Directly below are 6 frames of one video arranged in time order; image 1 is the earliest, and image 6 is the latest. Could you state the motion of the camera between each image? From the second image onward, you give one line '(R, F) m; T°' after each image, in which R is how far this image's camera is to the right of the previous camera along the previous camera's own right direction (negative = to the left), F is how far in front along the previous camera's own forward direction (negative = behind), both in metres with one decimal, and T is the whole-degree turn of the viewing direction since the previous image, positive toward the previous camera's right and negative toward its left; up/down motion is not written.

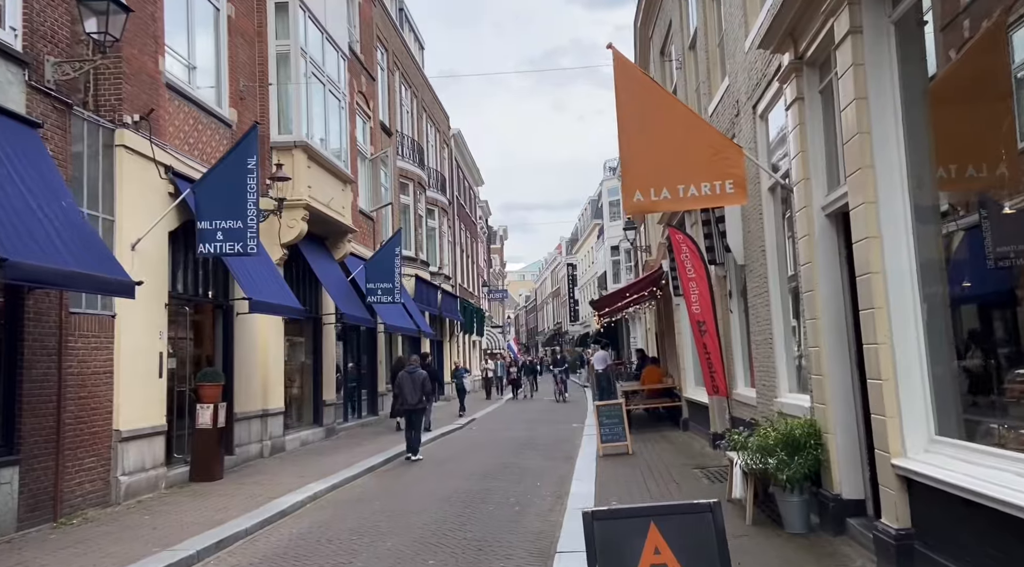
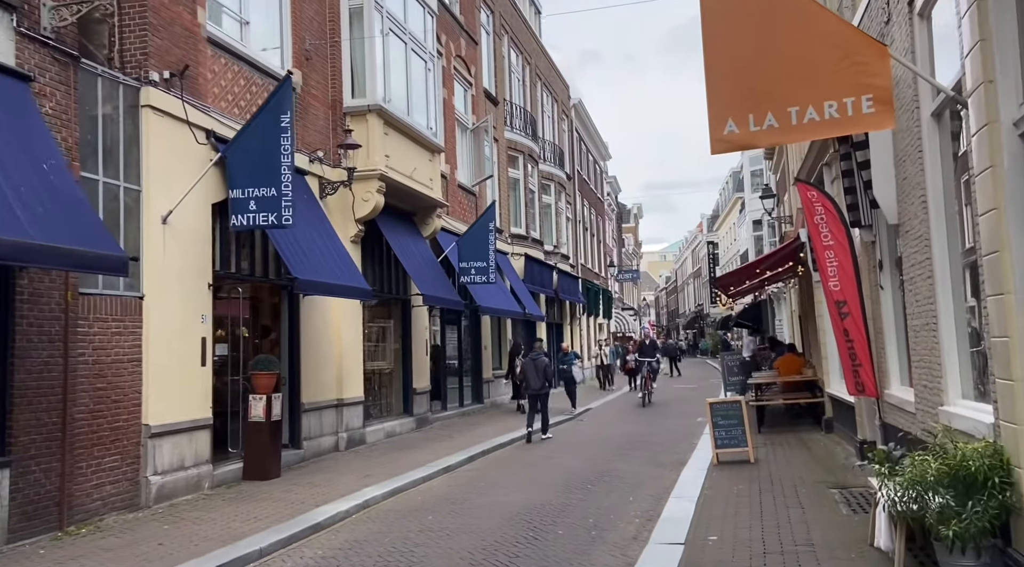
(+0.6, +1.9) m; -10°
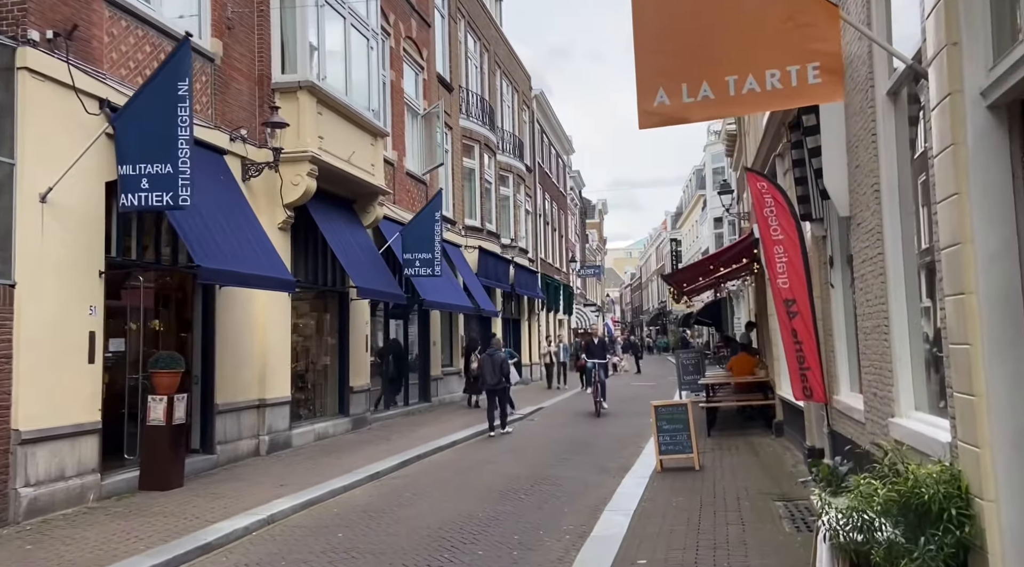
(+0.4, +0.8) m; +2°
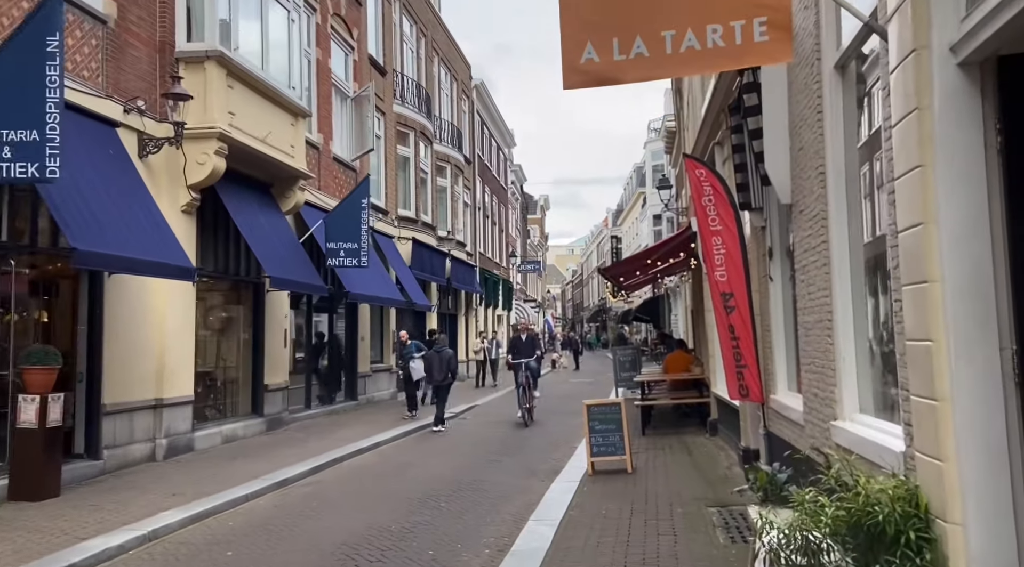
(+0.2, +0.7) m; +4°
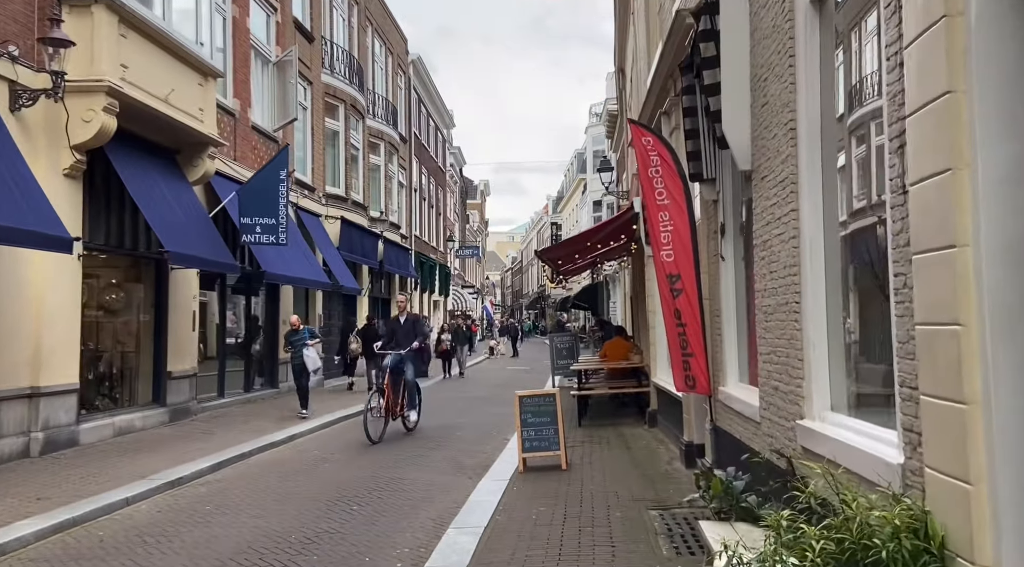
(+0.2, +0.9) m; +4°
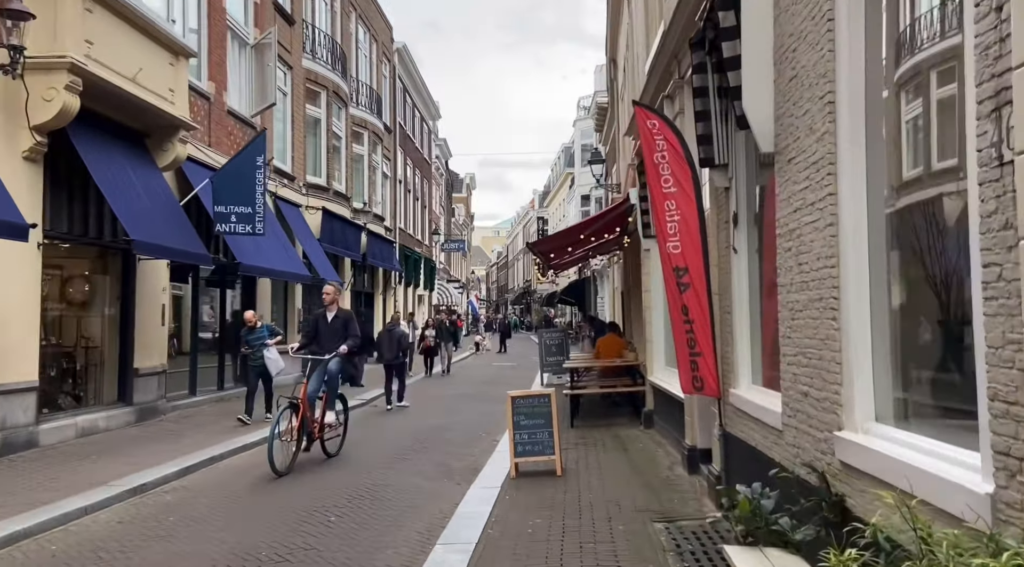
(-0.1, +0.6) m; +1°
